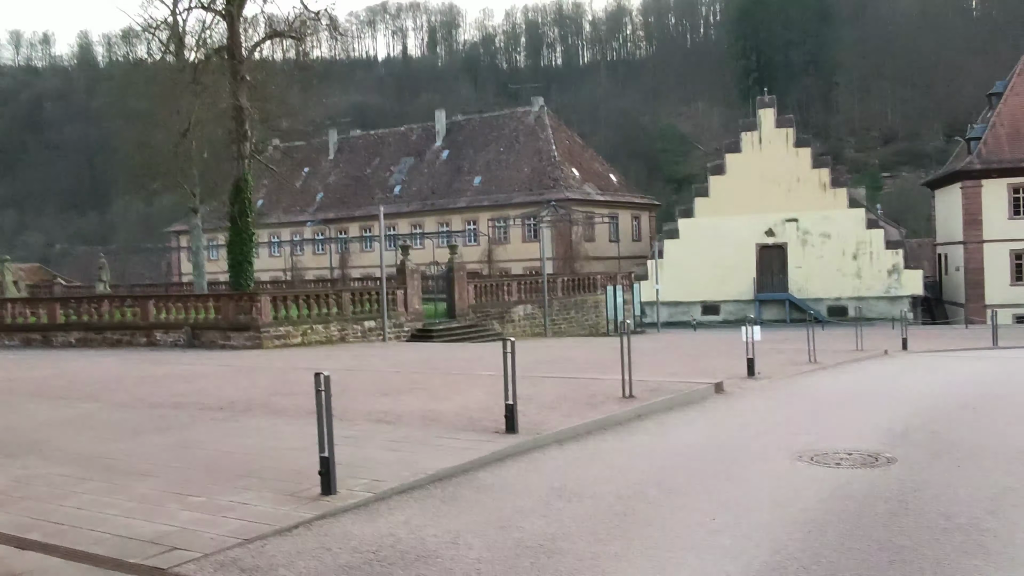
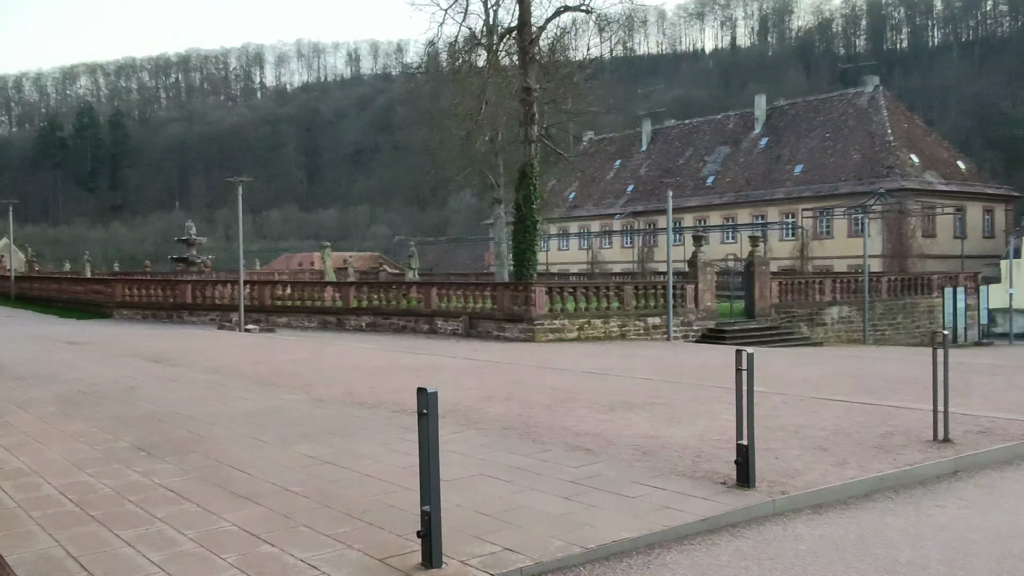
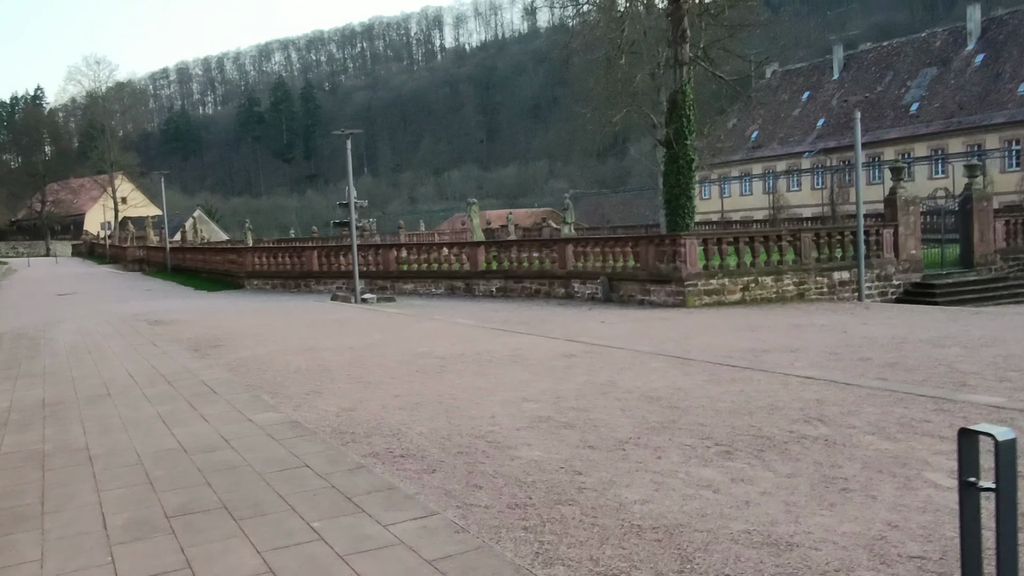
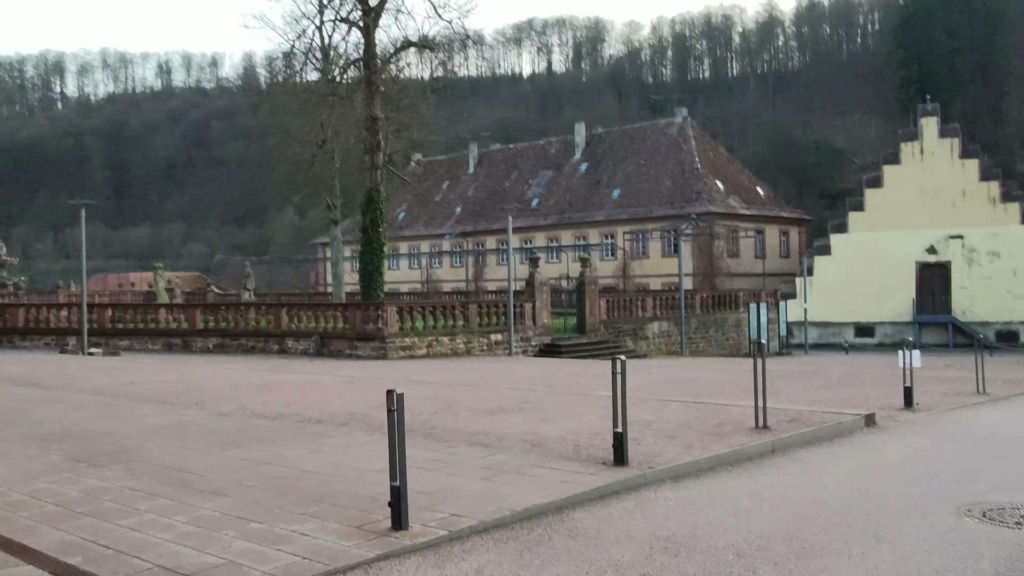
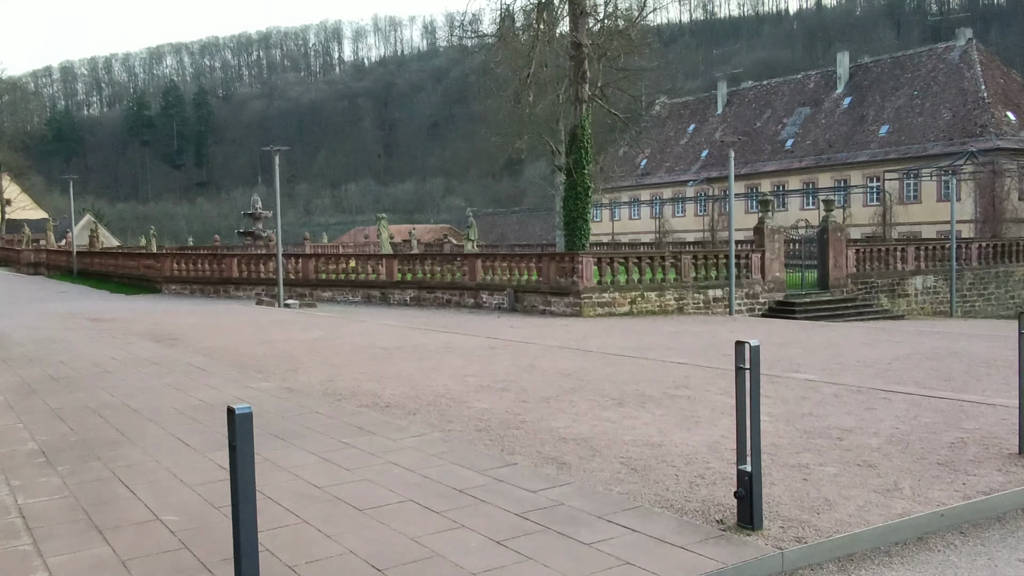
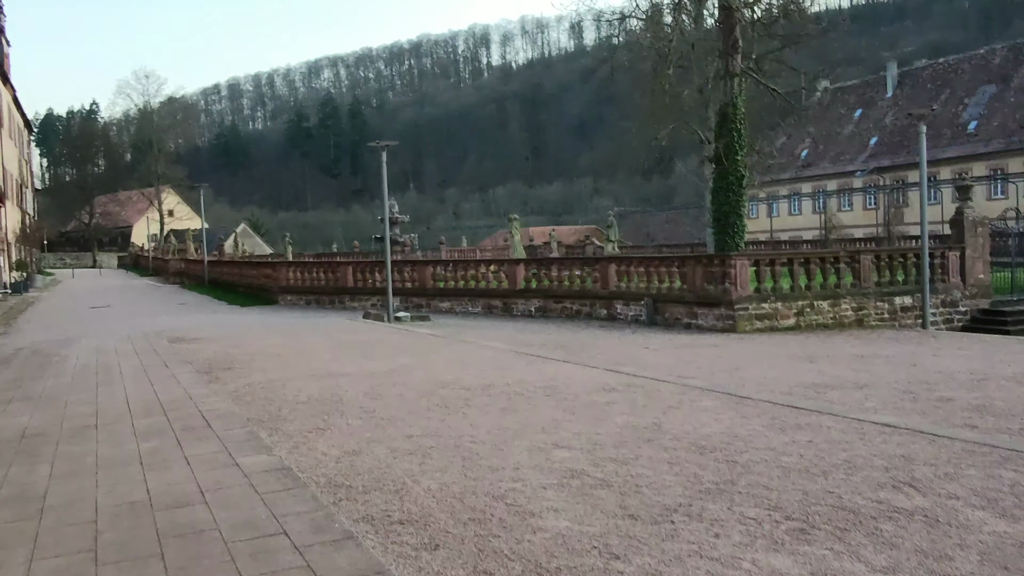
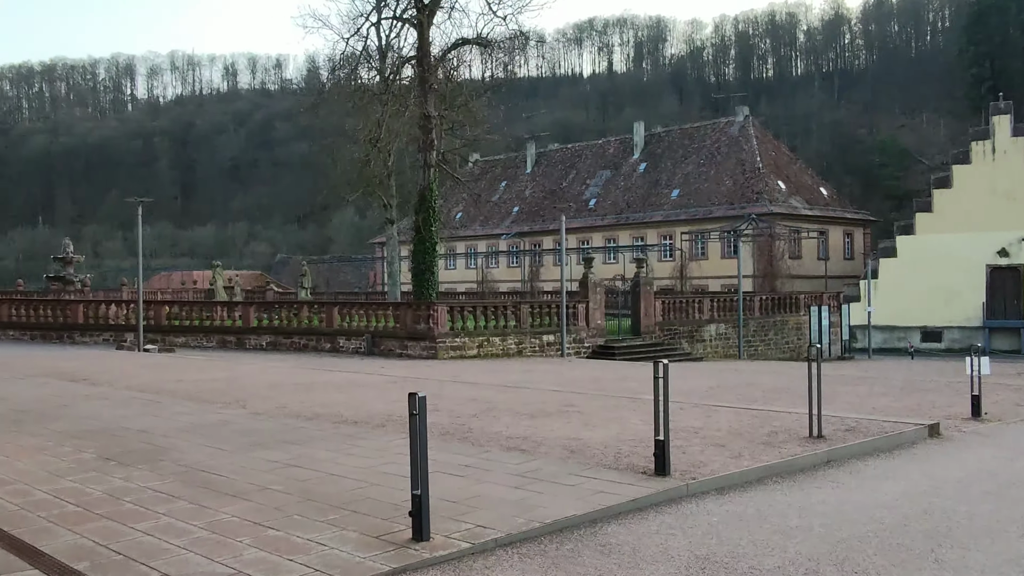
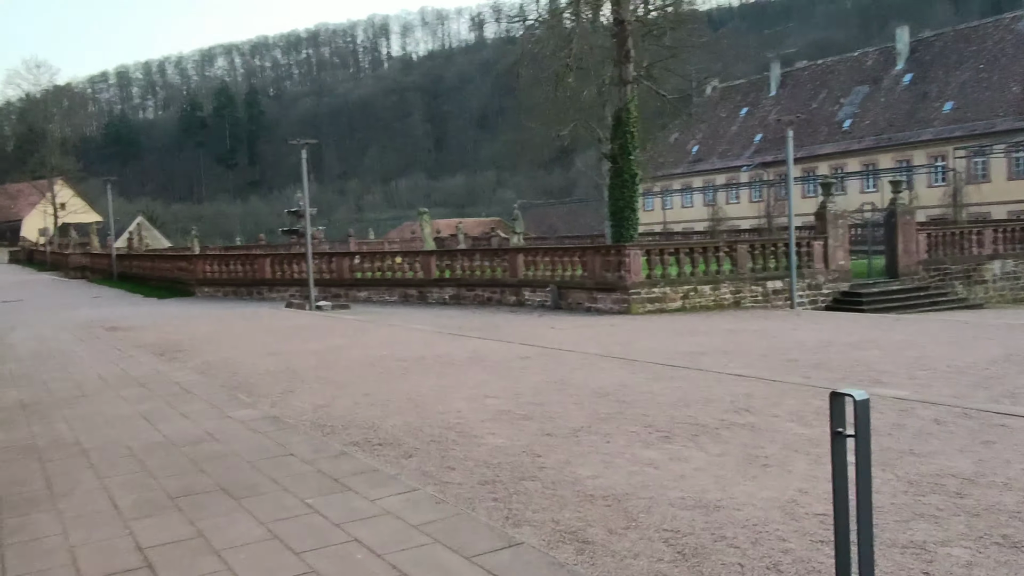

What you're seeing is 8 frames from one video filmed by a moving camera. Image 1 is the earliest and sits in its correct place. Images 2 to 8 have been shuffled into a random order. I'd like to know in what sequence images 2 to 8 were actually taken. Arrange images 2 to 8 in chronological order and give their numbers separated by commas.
4, 7, 2, 5, 8, 3, 6
